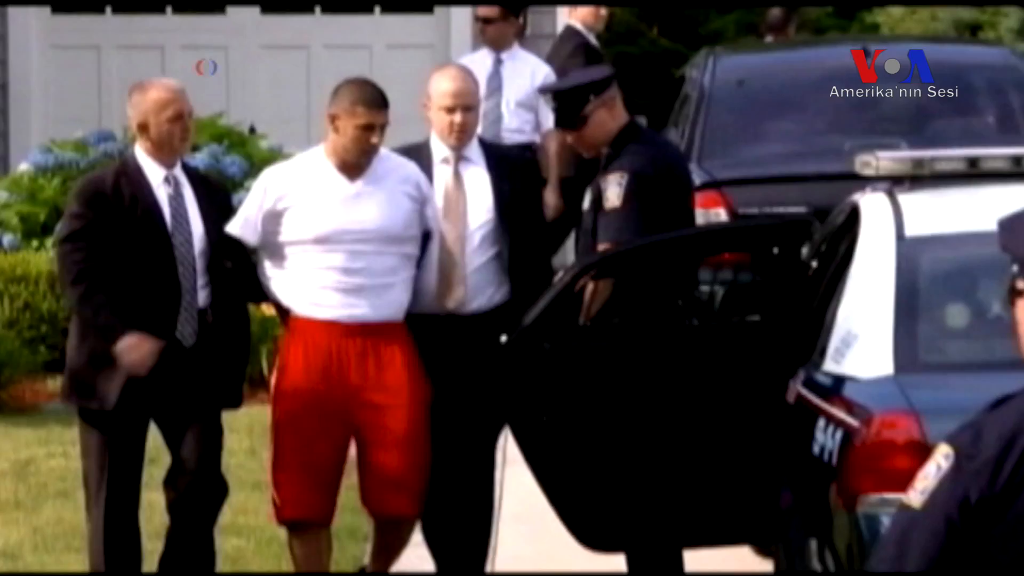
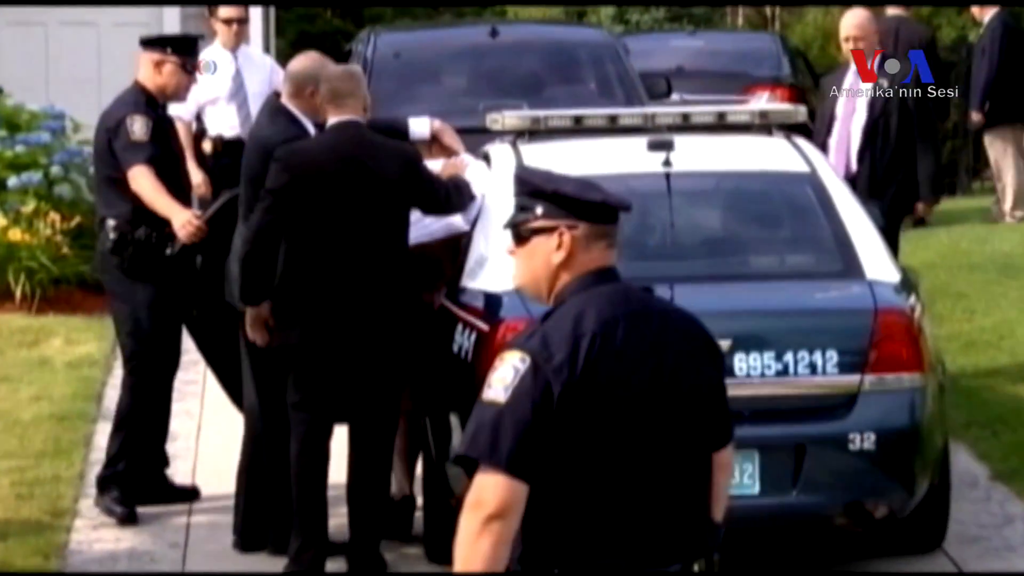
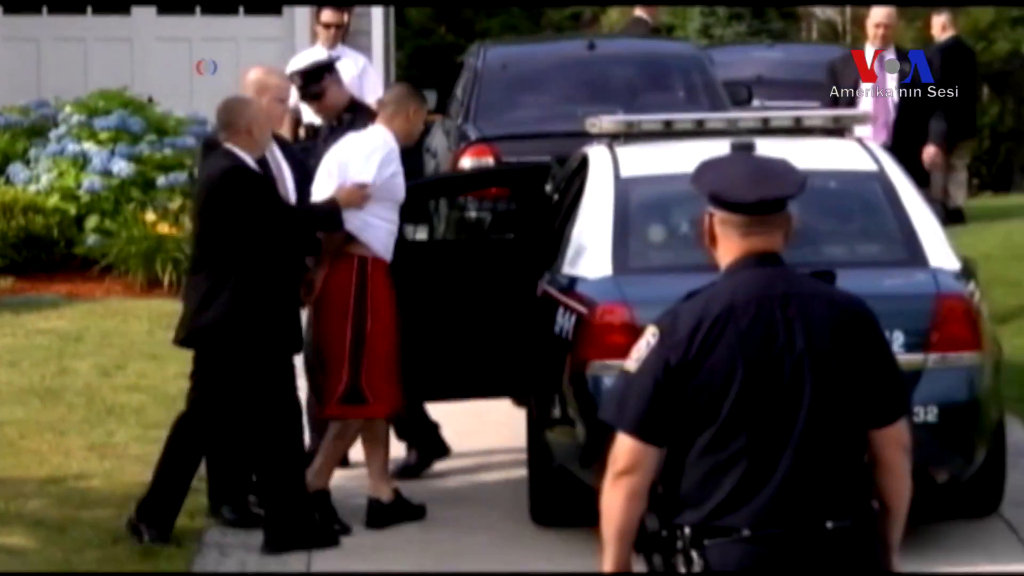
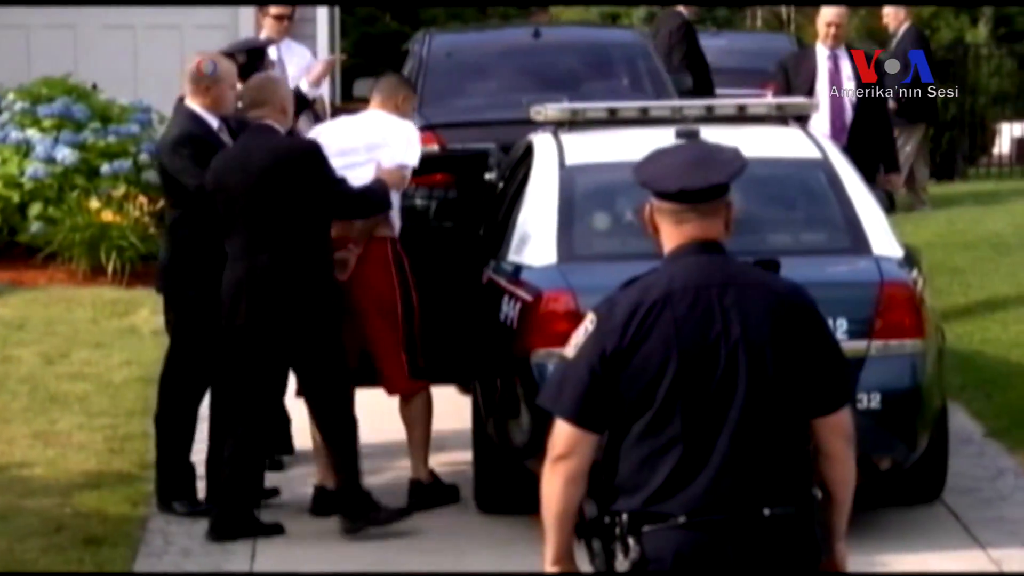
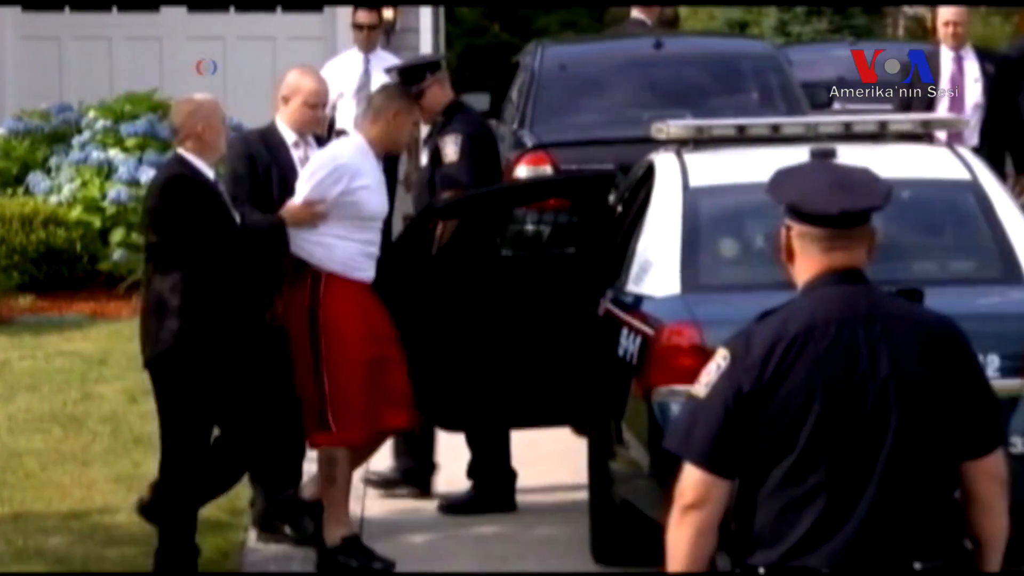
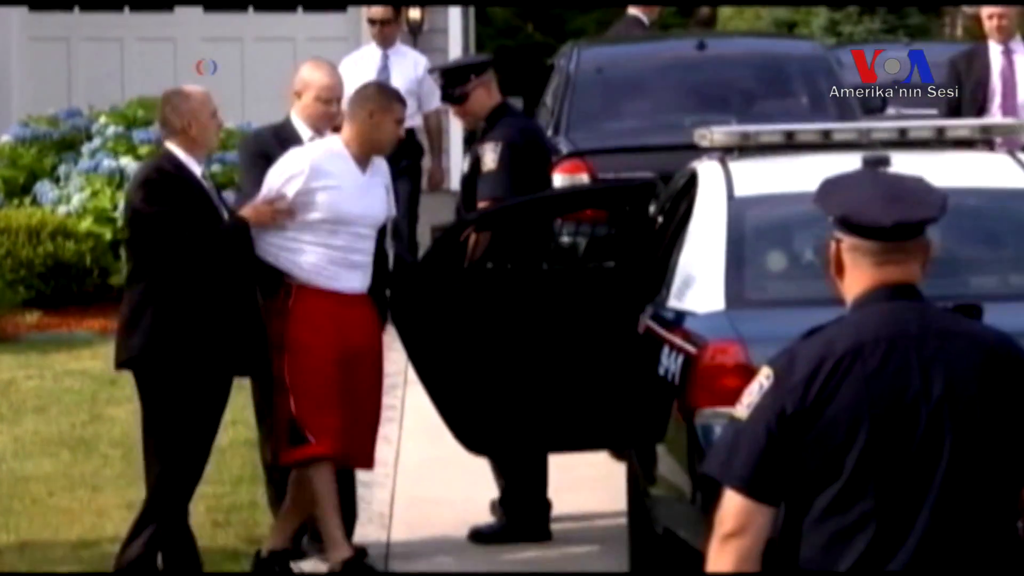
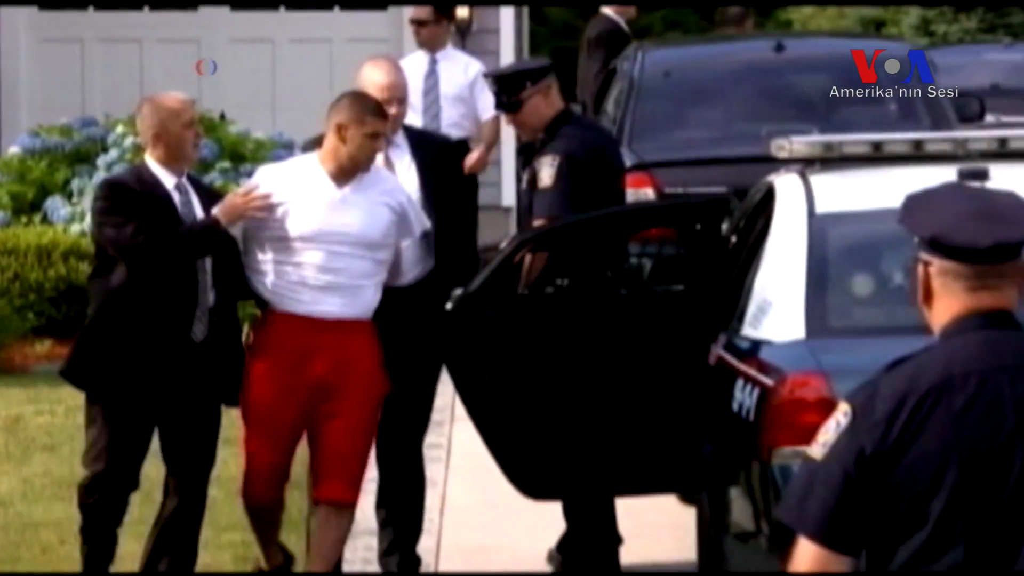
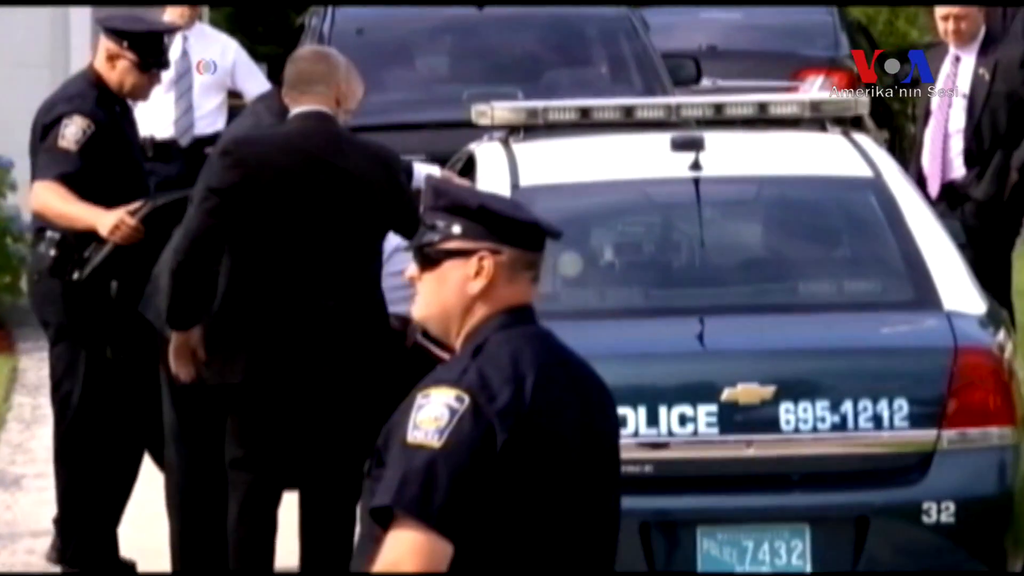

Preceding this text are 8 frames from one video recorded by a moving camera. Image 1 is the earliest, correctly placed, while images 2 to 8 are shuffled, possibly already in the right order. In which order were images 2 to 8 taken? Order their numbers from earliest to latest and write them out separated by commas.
7, 6, 5, 3, 4, 2, 8
